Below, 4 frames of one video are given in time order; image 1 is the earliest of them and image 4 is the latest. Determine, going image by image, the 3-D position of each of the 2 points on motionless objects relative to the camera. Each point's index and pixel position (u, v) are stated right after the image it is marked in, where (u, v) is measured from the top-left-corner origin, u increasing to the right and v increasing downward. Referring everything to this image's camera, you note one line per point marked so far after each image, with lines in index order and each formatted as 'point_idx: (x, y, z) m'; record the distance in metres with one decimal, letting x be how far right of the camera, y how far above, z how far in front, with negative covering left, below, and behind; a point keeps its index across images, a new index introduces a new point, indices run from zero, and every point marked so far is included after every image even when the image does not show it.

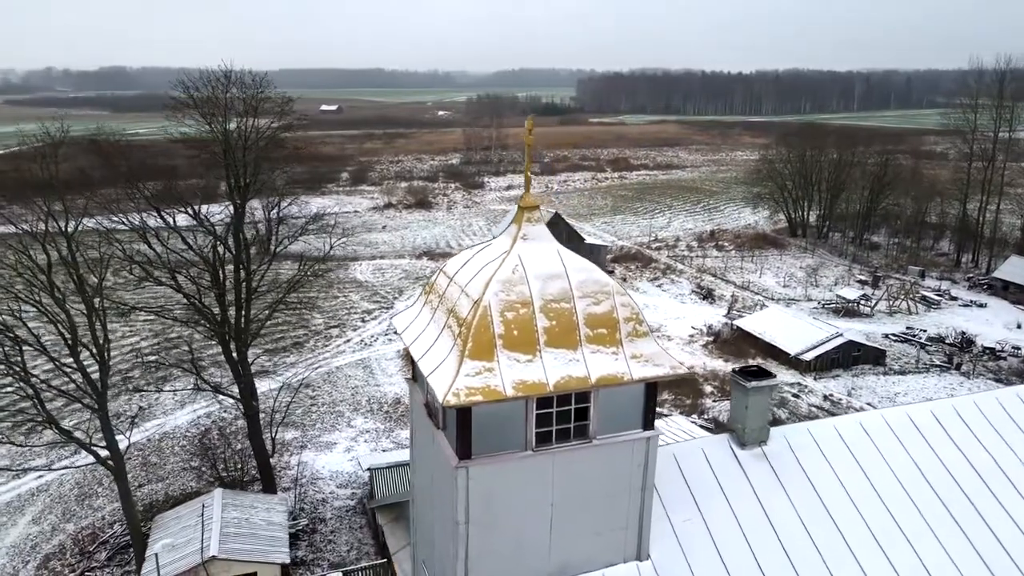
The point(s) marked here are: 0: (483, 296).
0: (-0.4, -0.1, +7.2) m
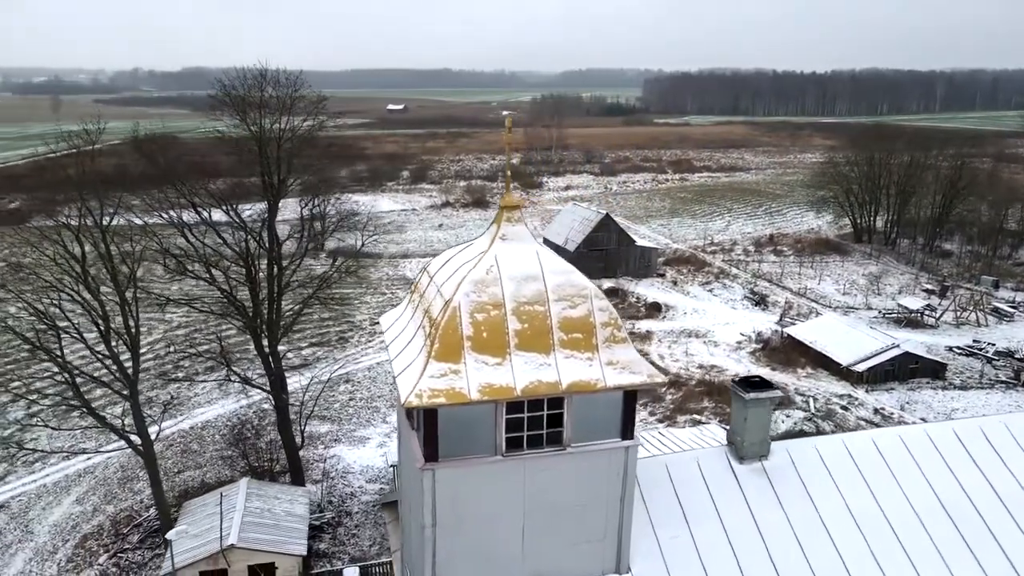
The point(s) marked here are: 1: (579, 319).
0: (-0.6, -0.1, +7.1) m
1: (+0.6, -0.3, +7.2) m
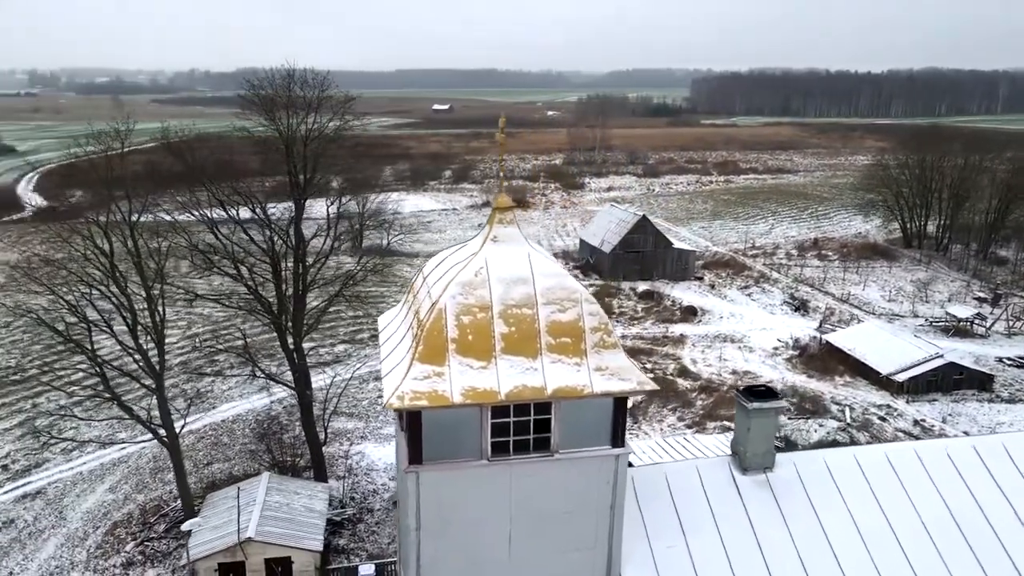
0: (-0.7, -0.1, +7.0) m
1: (+0.5, -0.3, +7.1) m
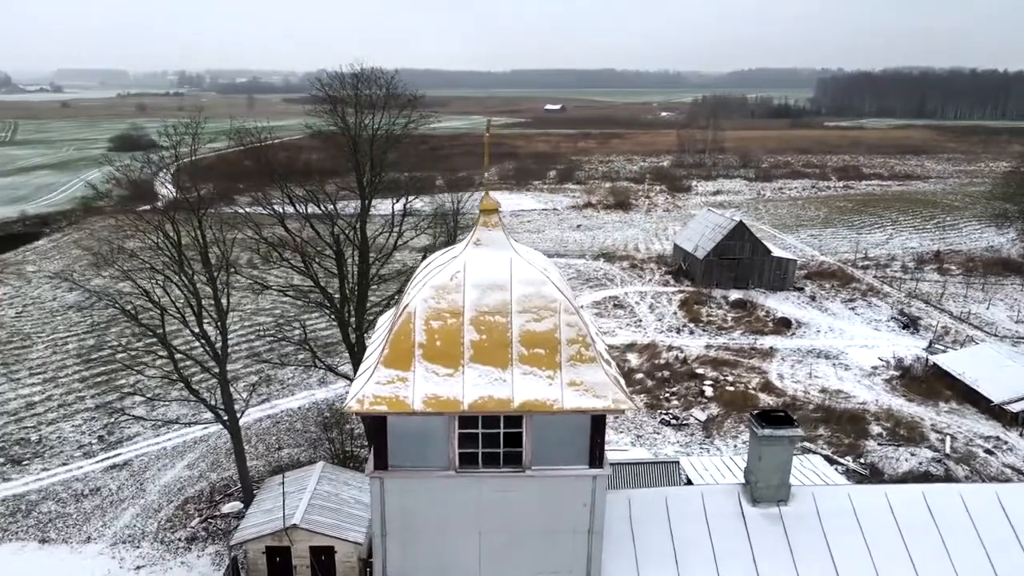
0: (-0.9, -0.1, +6.8) m
1: (+0.3, -0.4, +6.8) m
